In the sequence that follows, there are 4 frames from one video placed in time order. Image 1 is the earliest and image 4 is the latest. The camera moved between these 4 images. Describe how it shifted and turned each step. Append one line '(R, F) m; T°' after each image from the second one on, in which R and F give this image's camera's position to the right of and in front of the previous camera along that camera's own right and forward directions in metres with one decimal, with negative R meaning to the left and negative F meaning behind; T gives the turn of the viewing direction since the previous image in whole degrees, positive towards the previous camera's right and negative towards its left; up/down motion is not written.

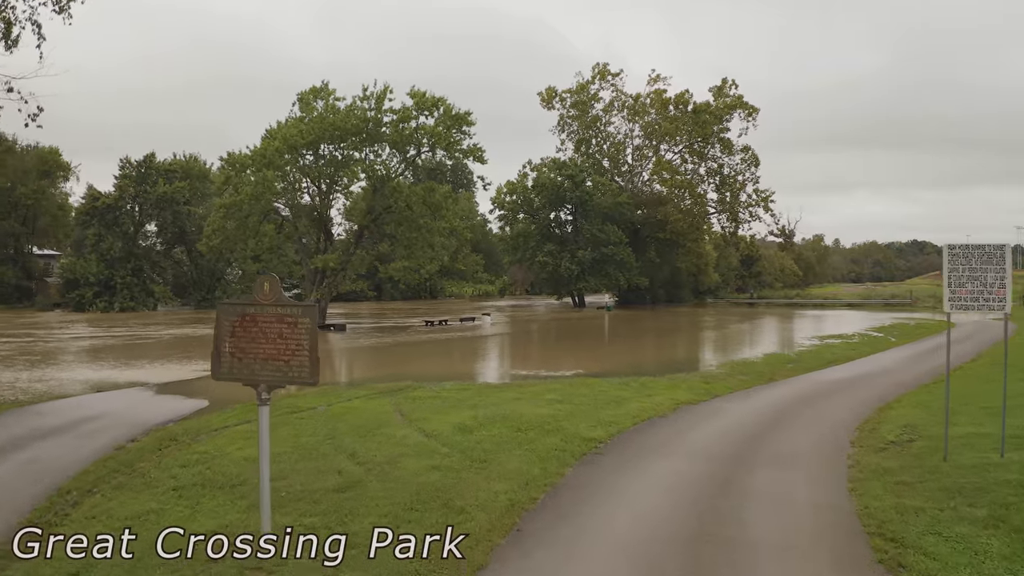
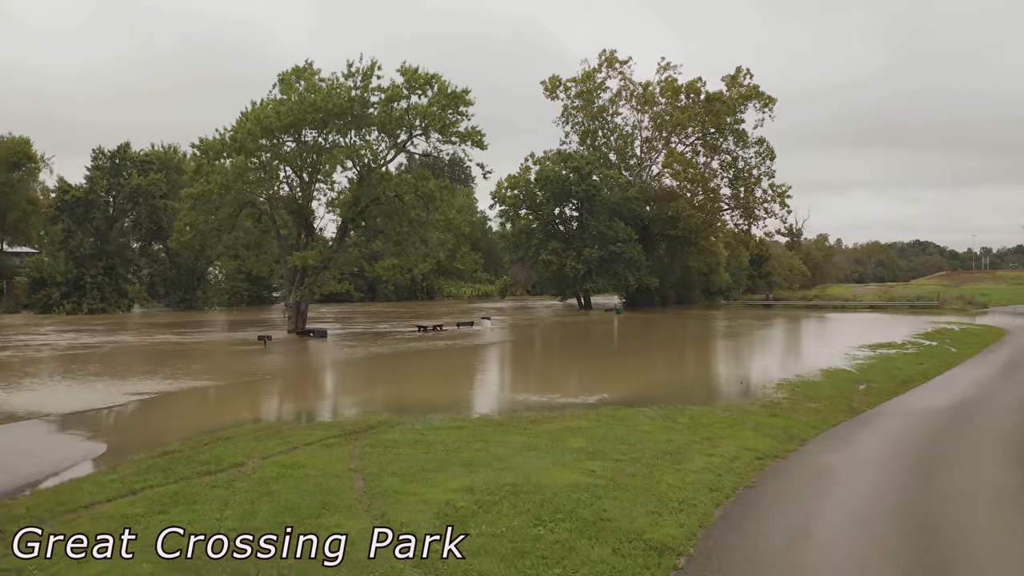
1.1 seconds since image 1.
(-0.2, +3.4) m; 0°
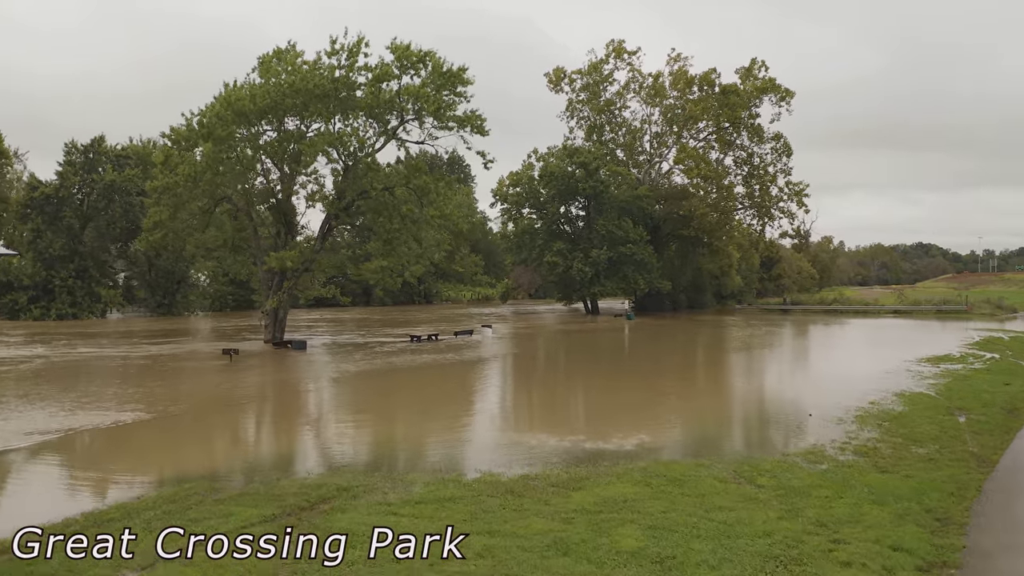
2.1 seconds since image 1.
(-0.2, +3.1) m; 0°
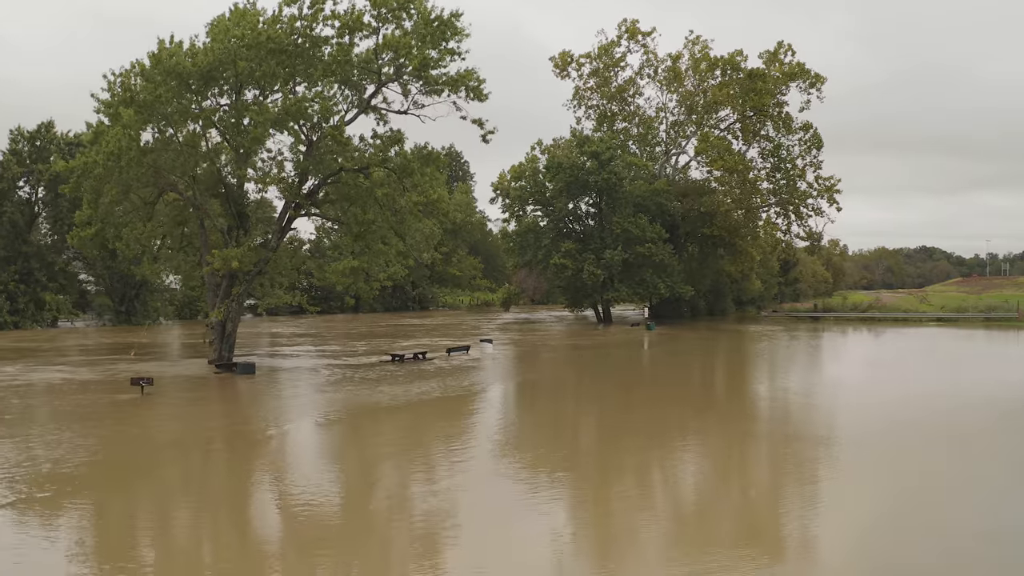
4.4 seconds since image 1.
(-0.2, +4.9) m; 0°
